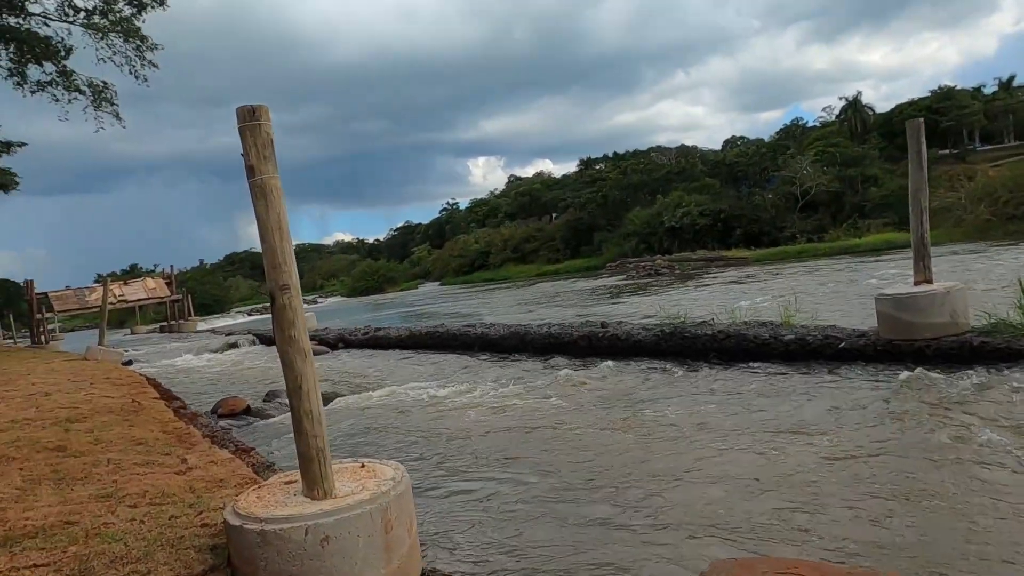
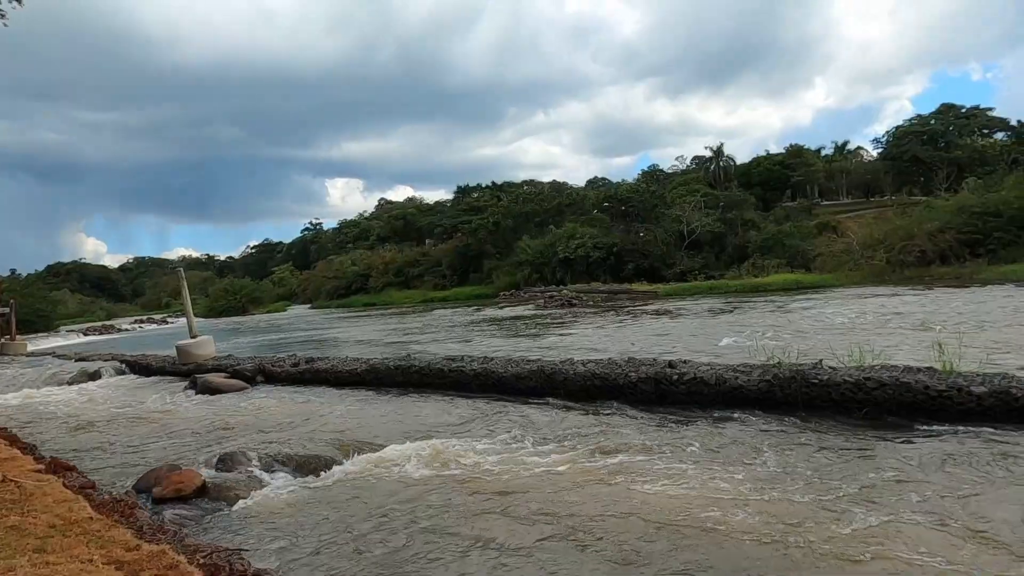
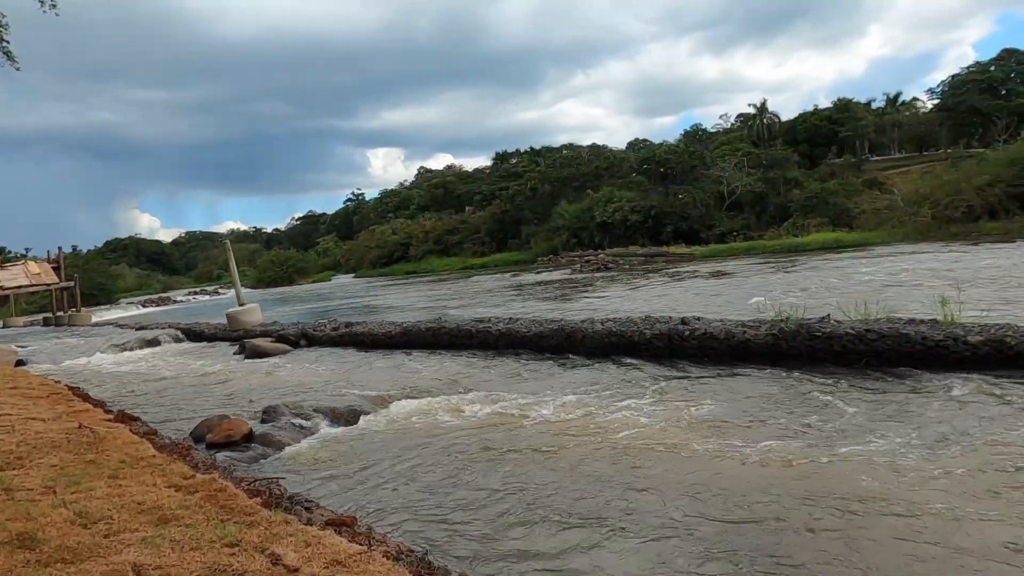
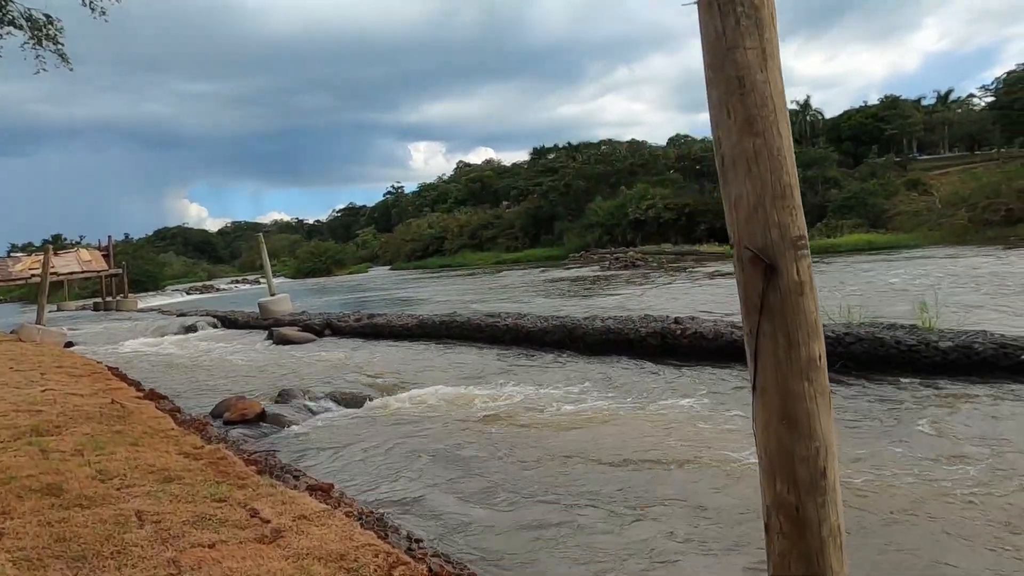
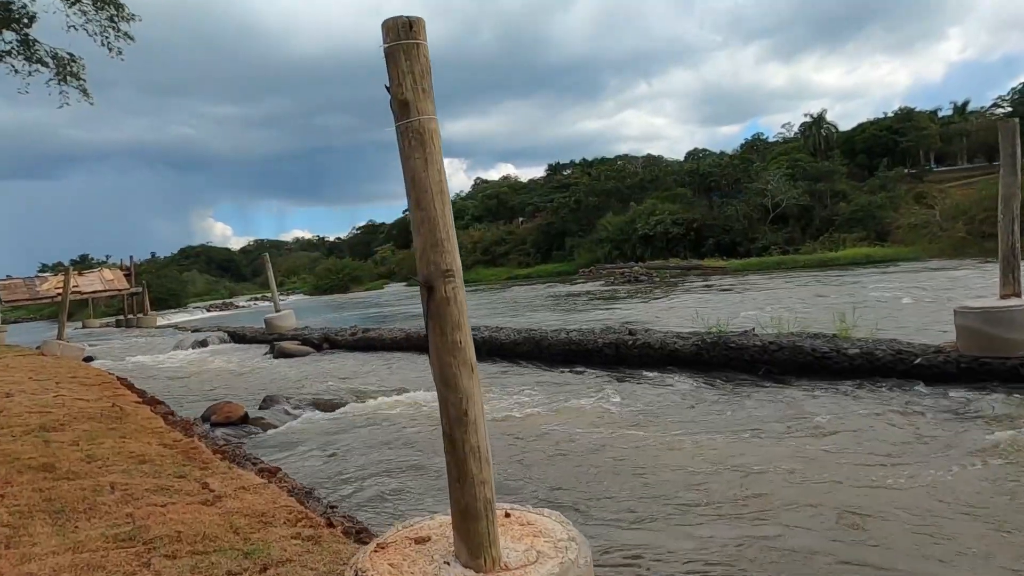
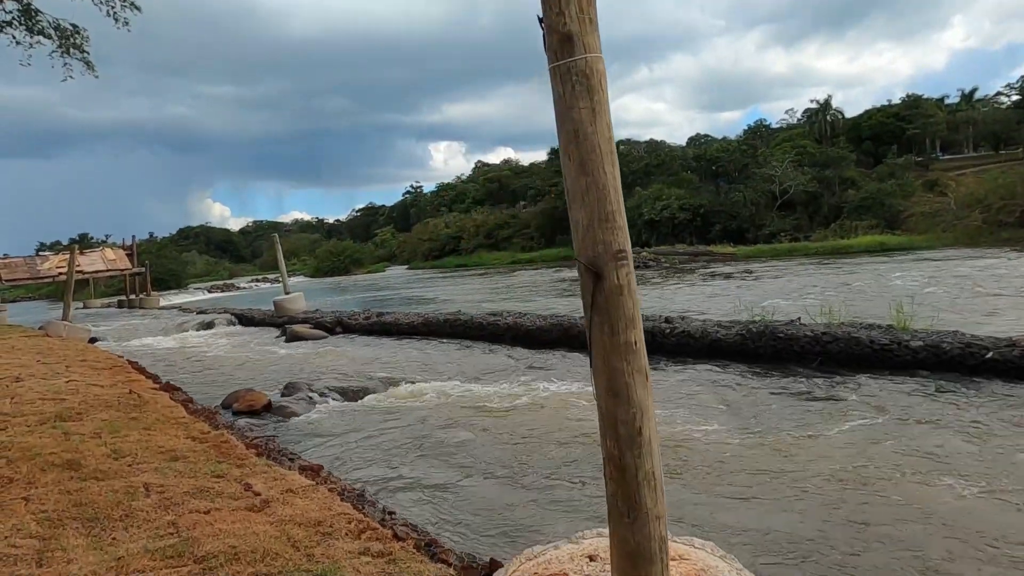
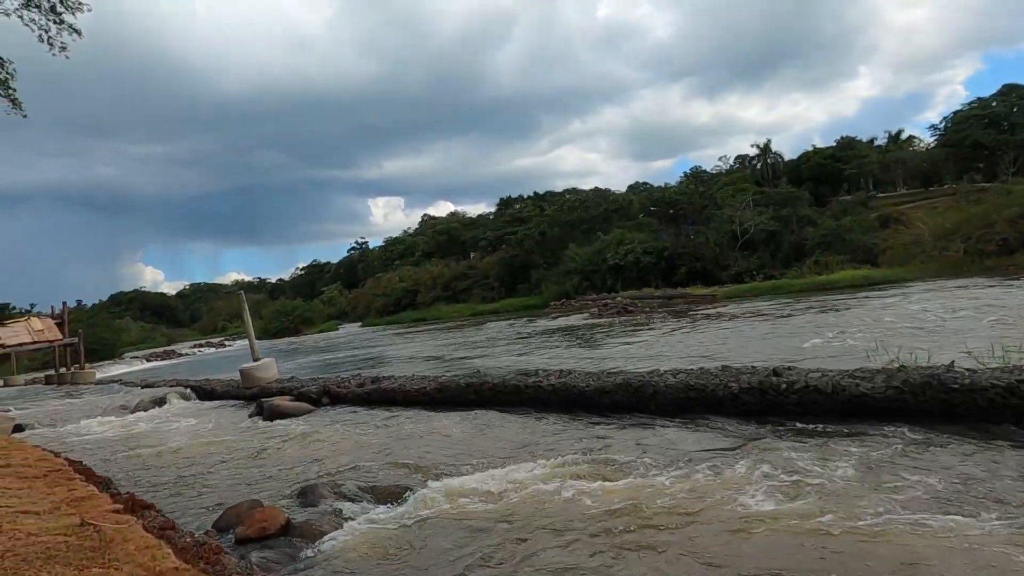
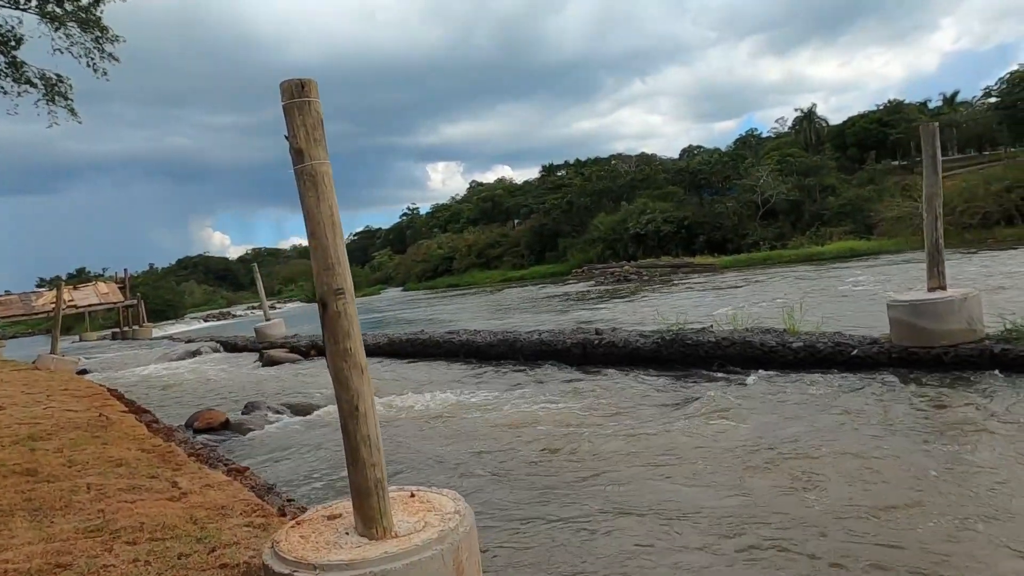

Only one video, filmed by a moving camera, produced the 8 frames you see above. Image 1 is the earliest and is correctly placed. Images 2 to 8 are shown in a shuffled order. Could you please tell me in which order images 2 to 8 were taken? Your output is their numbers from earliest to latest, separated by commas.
8, 5, 6, 4, 3, 2, 7
